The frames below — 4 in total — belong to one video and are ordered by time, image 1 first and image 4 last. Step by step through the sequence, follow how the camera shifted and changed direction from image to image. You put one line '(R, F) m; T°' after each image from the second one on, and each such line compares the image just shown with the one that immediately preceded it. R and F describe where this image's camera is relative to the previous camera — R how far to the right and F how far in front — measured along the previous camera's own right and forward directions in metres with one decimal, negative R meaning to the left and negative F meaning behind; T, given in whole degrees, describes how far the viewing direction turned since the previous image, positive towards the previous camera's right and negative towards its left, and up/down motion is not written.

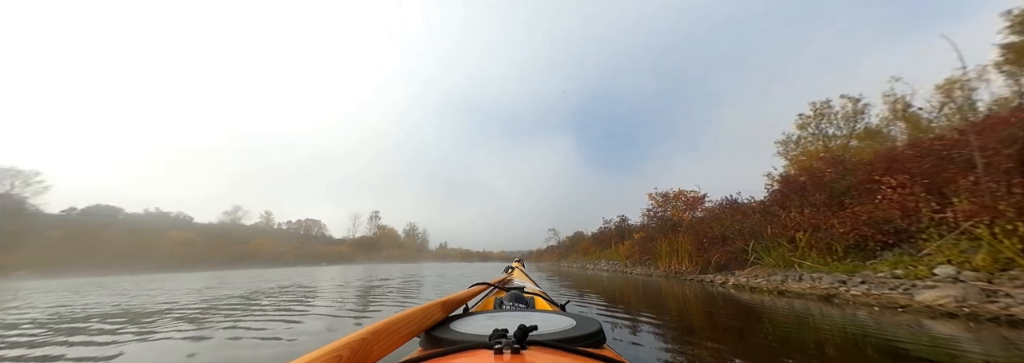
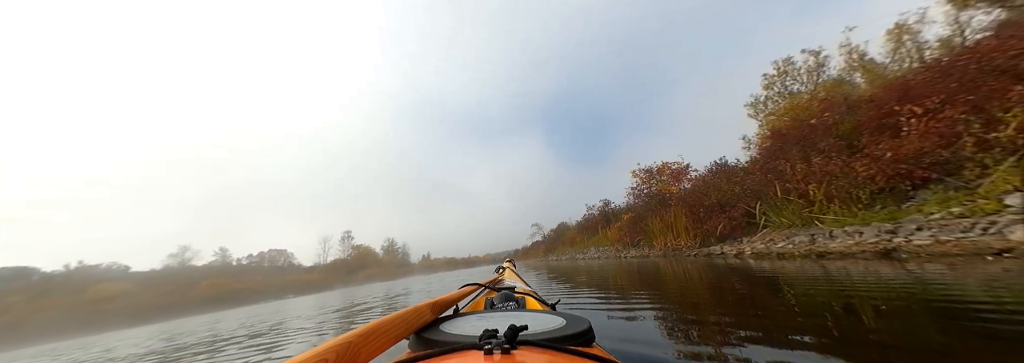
(+0.1, +0.5) m; +5°
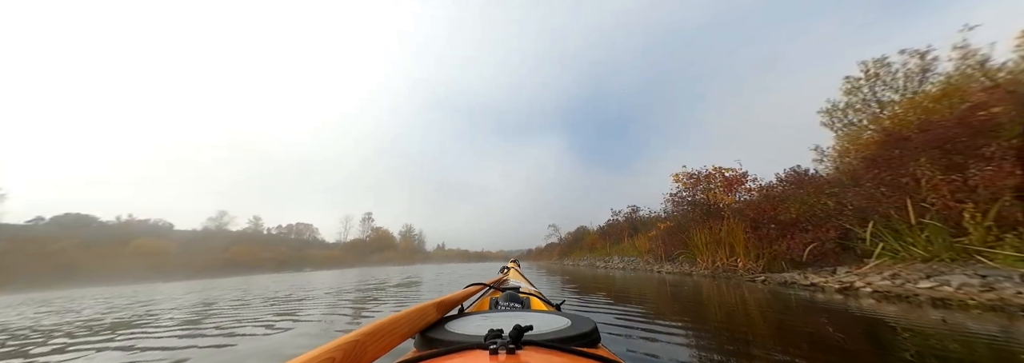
(-0.1, +0.3) m; -4°
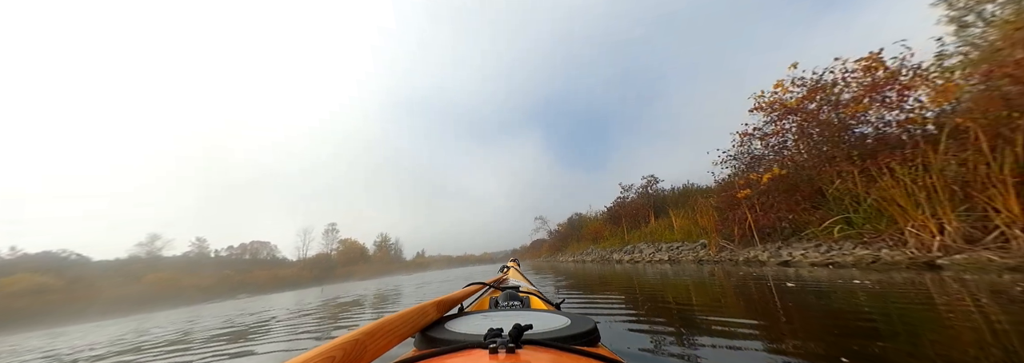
(+0.1, +1.7) m; +4°
